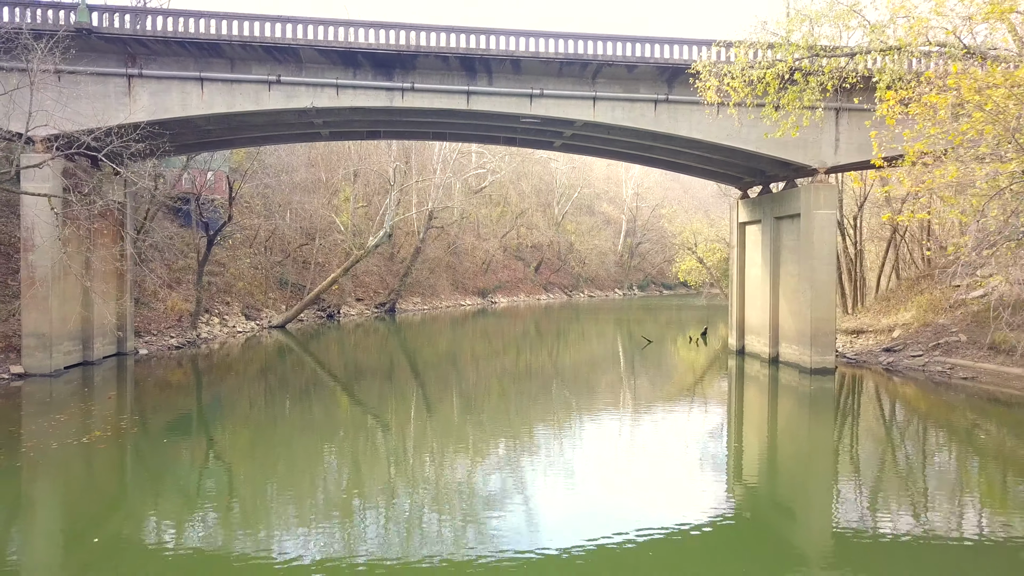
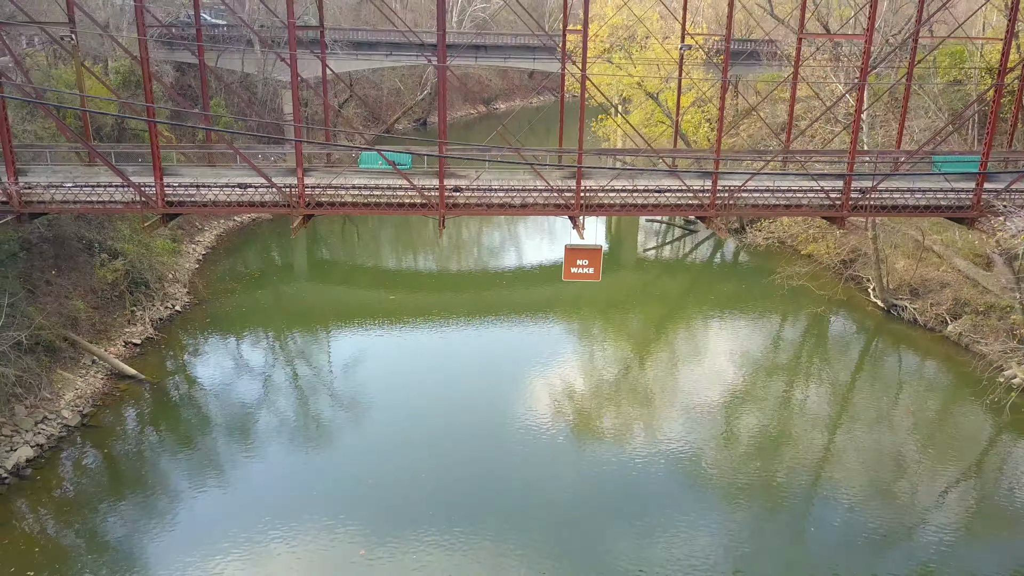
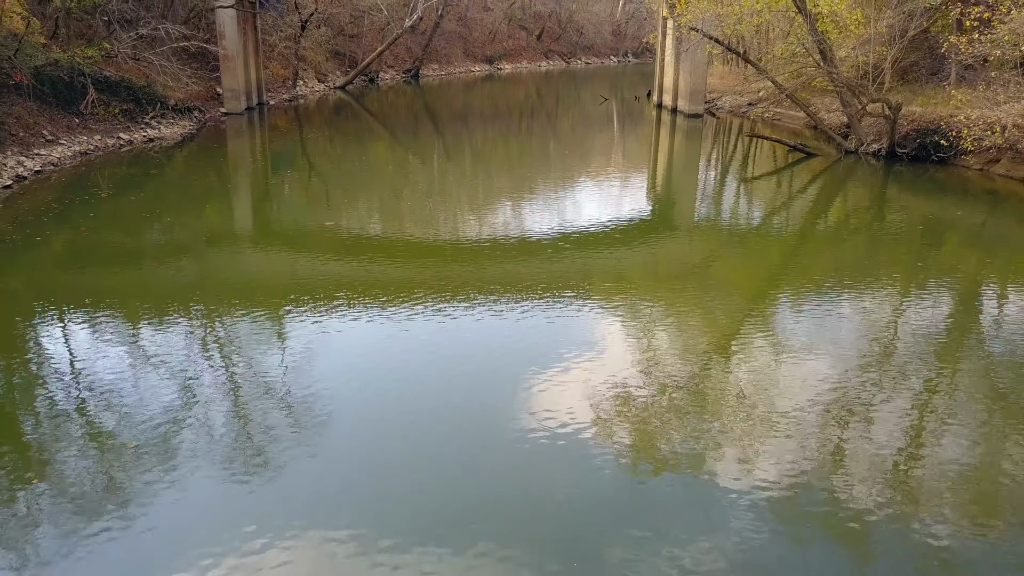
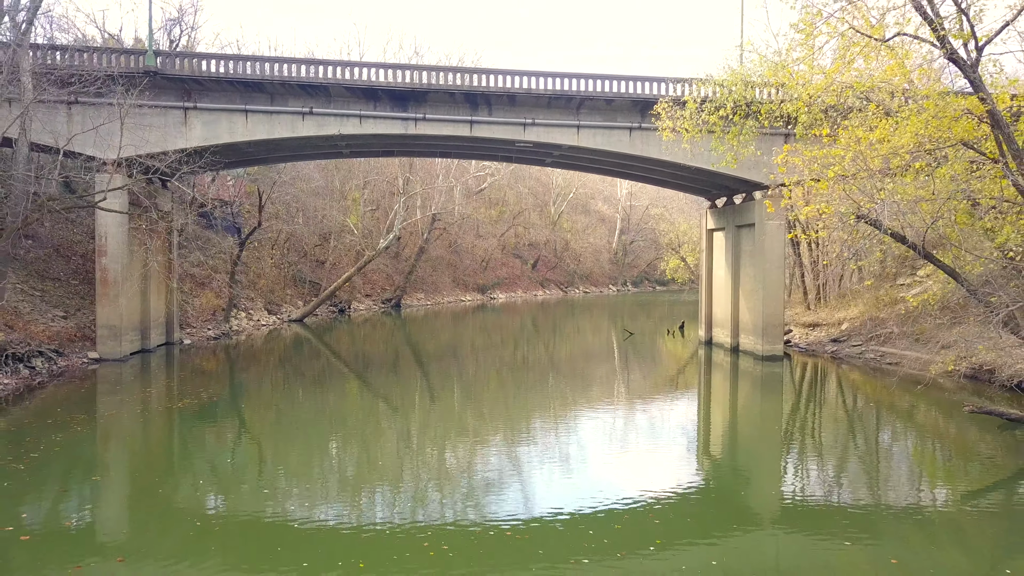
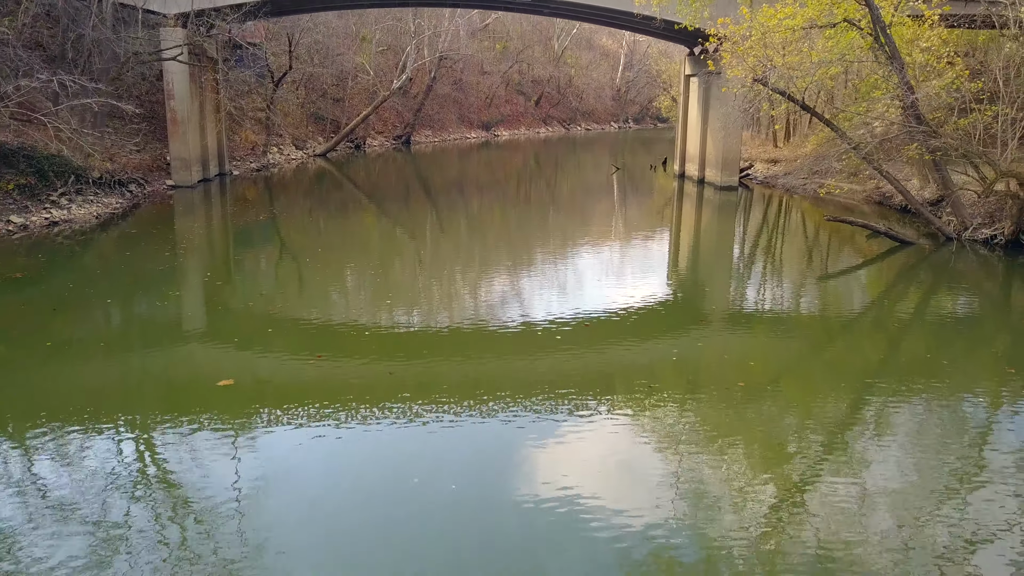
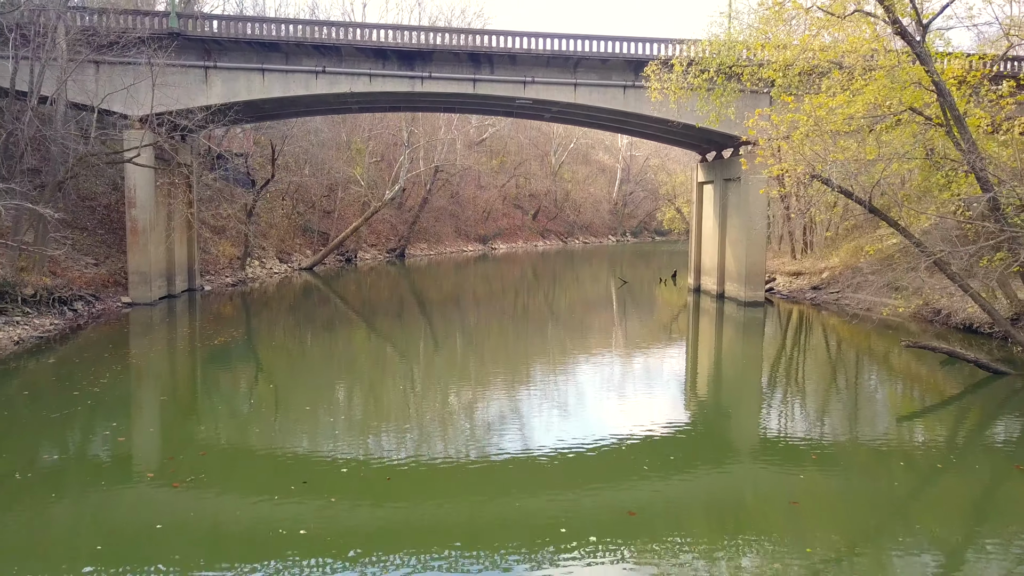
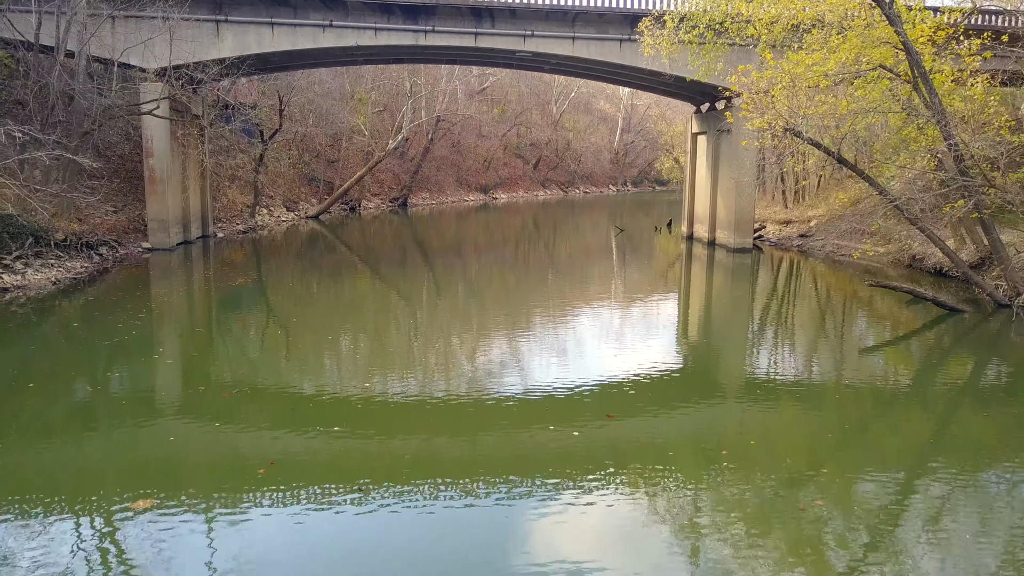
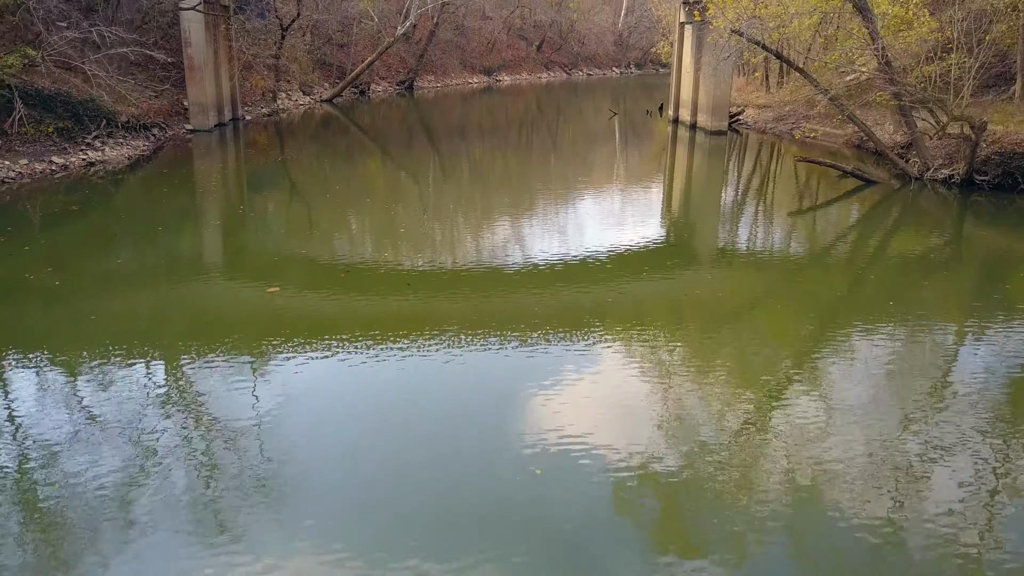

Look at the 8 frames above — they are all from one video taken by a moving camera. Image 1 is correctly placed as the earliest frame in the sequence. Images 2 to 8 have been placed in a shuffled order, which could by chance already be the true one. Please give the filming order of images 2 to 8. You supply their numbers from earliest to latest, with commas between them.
4, 6, 7, 5, 8, 3, 2
